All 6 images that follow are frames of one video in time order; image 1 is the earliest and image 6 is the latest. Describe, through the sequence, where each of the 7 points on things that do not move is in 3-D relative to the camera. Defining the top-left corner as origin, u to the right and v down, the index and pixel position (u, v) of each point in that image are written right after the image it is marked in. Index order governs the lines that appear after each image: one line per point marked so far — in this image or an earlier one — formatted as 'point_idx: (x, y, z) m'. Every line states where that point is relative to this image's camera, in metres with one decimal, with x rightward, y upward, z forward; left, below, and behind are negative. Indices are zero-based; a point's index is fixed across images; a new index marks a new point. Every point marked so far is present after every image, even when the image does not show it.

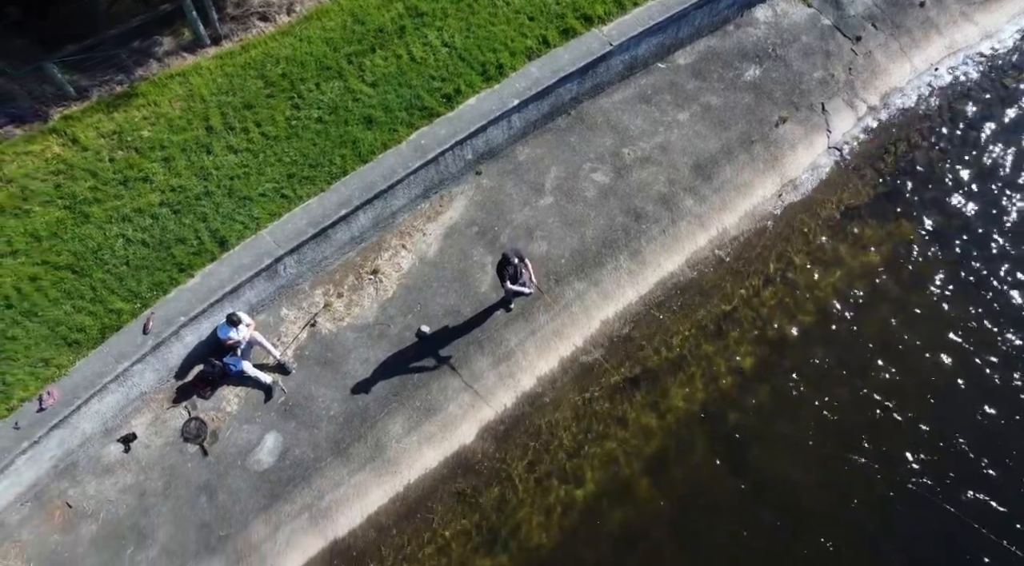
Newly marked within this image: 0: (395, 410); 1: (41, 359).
0: (-1.7, -1.8, +10.3) m
1: (-6.3, -1.1, +9.6) m
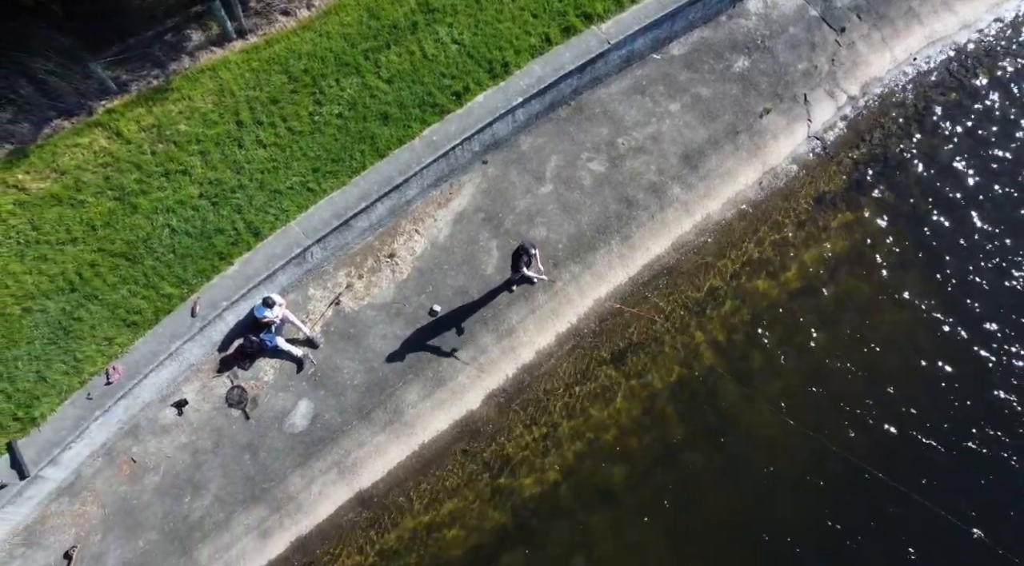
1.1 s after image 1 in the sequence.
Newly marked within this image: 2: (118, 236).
0: (-1.7, -1.6, +11.8) m
1: (-6.3, -0.9, +11.0) m
2: (-6.3, +0.7, +11.4) m
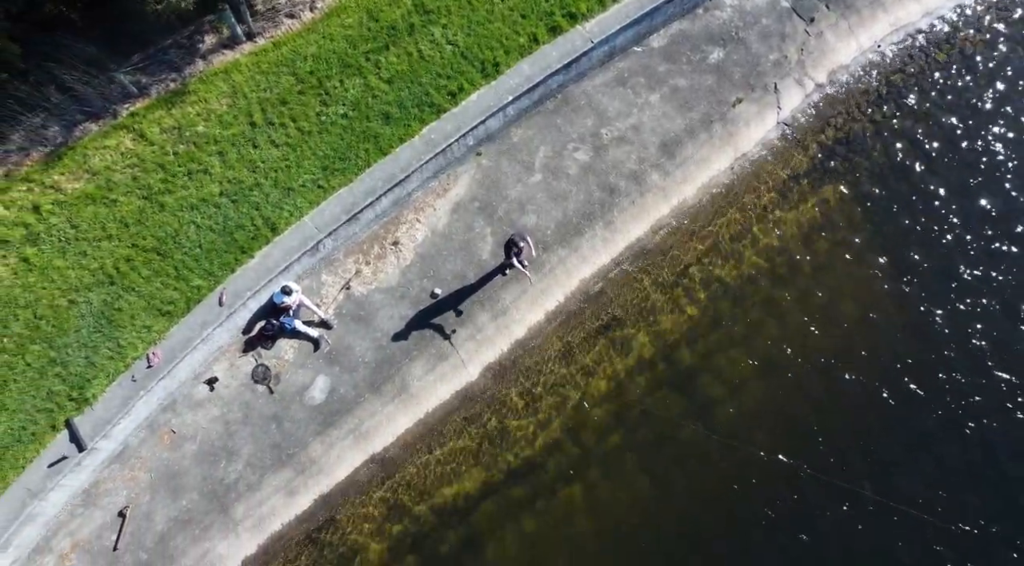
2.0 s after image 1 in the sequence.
0: (-1.8, -1.4, +13.2) m
1: (-6.4, -0.8, +12.3) m
2: (-6.4, +0.9, +12.6) m
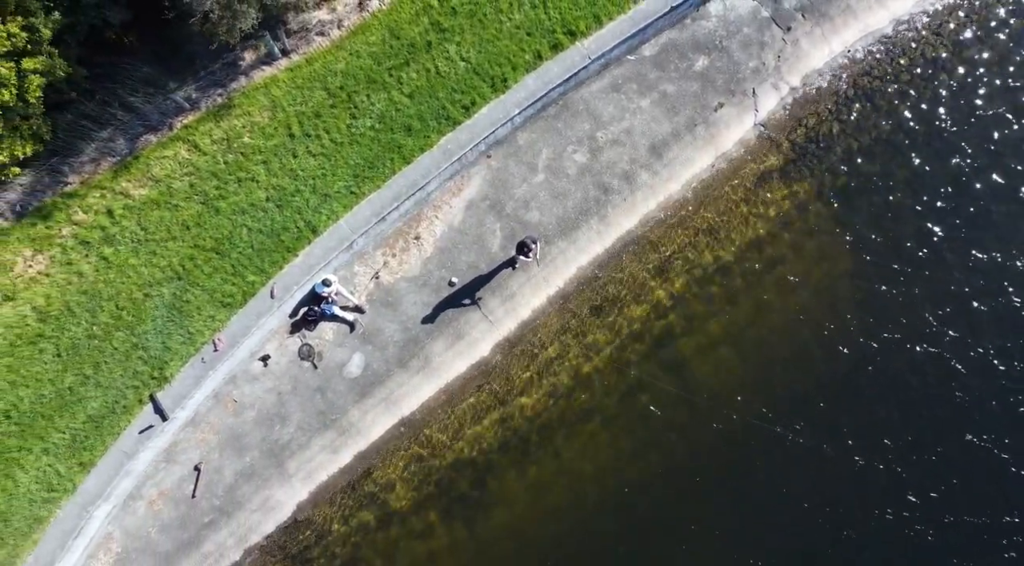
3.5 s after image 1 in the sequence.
0: (-1.7, -1.2, +15.5) m
1: (-6.2, -0.7, +14.5) m
2: (-6.3, +1.0, +14.6) m
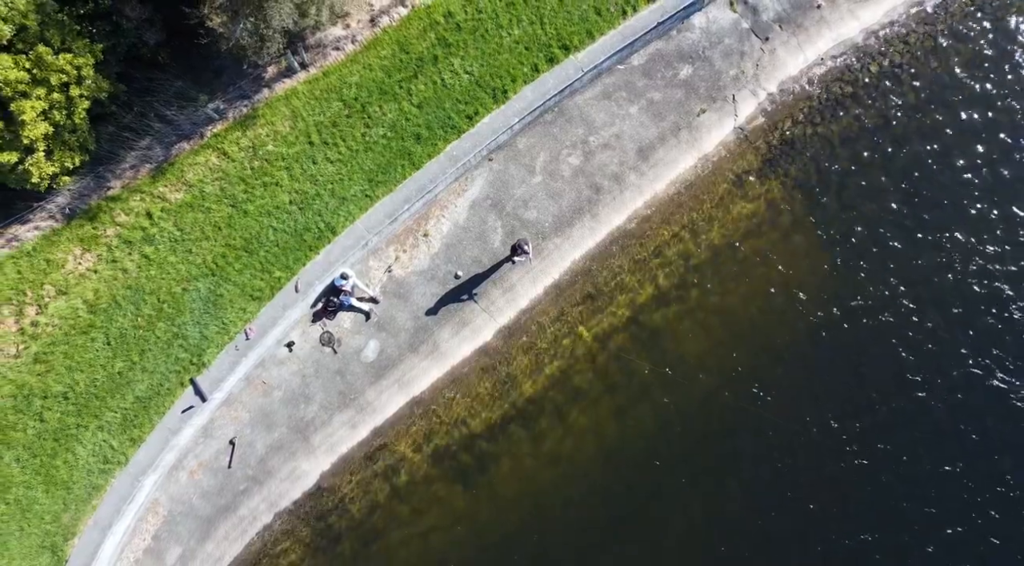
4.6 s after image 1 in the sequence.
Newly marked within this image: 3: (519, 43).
0: (-1.7, -1.0, +17.2) m
1: (-6.2, -0.5, +16.2) m
2: (-6.3, +1.1, +16.3) m
3: (+0.2, +5.8, +17.1) m
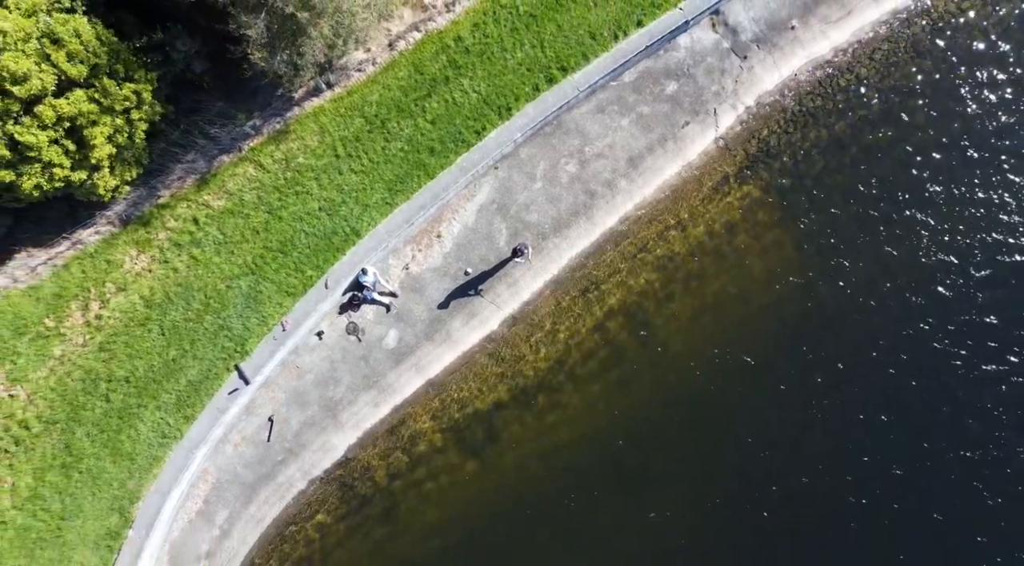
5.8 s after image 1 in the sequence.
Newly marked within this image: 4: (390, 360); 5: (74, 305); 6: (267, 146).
0: (-1.6, -0.9, +19.5) m
1: (-6.1, -0.5, +18.4) m
2: (-6.2, +1.2, +18.4) m
3: (+0.3, +5.9, +19.1) m
4: (-3.3, -2.1, +19.2) m
5: (-10.6, -0.5, +17.2) m
6: (-6.4, +3.5, +18.4) m
